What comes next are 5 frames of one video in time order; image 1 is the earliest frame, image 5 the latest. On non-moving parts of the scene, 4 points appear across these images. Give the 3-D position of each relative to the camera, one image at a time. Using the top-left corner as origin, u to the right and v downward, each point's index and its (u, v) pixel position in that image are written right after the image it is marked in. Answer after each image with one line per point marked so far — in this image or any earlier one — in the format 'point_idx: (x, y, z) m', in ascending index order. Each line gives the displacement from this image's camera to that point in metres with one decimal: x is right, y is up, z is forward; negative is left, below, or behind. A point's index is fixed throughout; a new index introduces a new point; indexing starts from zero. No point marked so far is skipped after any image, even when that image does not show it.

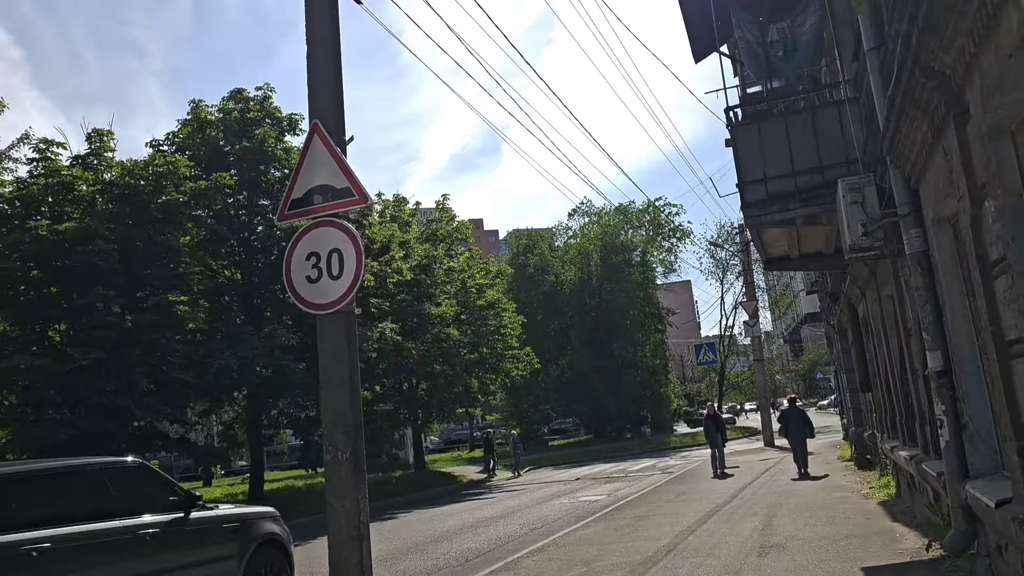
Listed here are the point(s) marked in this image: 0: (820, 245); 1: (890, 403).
0: (+3.8, +0.5, +10.4) m
1: (+4.6, -1.5, +10.1) m
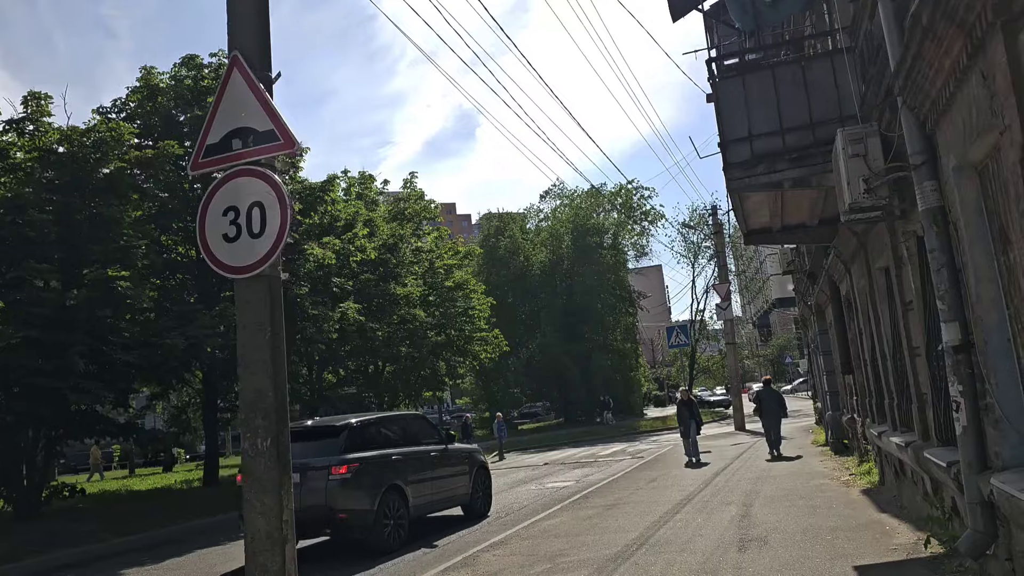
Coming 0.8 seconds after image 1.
0: (+3.4, +0.8, +9.7) m
1: (+4.2, -1.2, +9.4) m
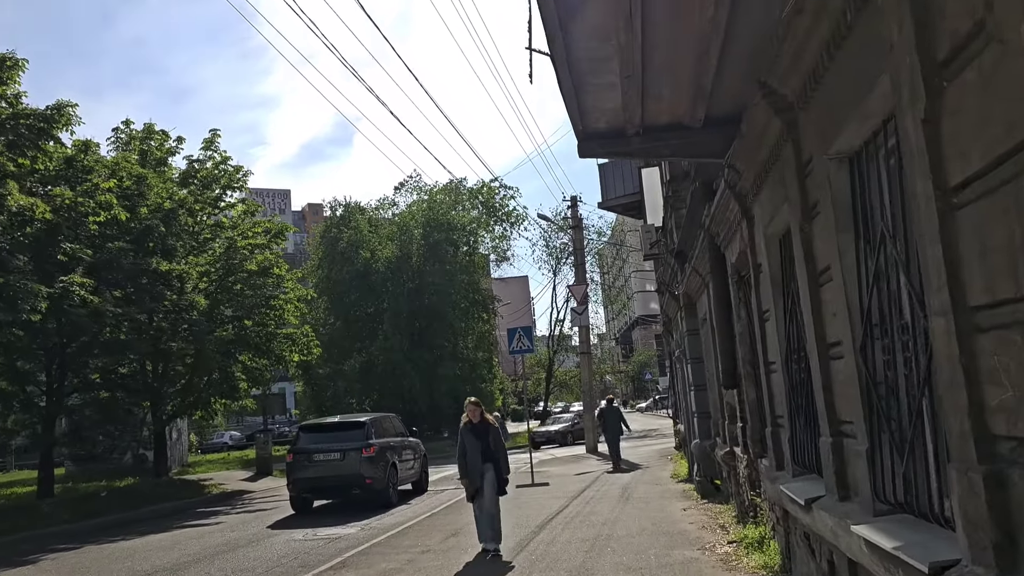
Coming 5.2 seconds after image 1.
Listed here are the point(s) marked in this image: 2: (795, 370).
0: (+1.1, +1.2, +5.5) m
1: (+1.8, -0.8, +5.4) m
2: (+1.8, -0.5, +5.3) m
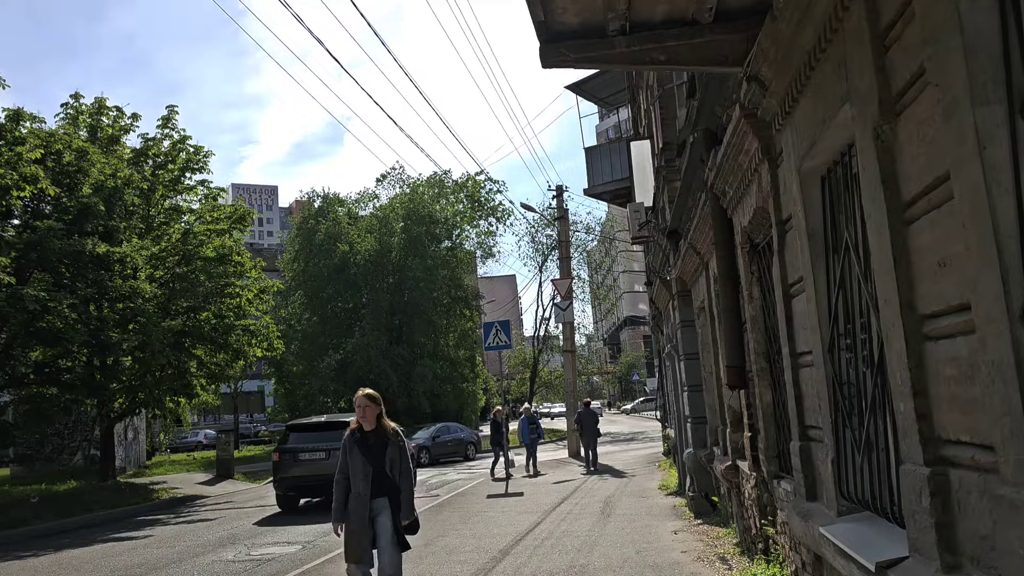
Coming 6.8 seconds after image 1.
0: (+0.8, +1.4, +3.9) m
1: (+1.5, -0.7, +3.8) m
2: (+1.4, -0.3, +3.6) m
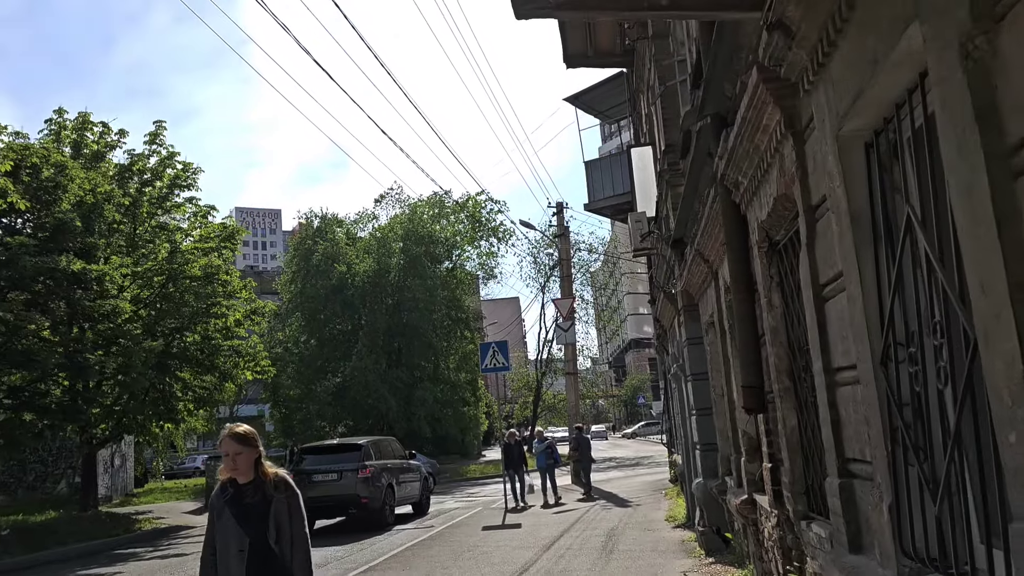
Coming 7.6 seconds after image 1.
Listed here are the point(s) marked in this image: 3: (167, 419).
0: (+0.7, +1.4, +3.1) m
1: (+1.4, -0.6, +2.9) m
2: (+1.3, -0.3, +2.8) m
3: (-8.3, -3.1, +19.8) m
